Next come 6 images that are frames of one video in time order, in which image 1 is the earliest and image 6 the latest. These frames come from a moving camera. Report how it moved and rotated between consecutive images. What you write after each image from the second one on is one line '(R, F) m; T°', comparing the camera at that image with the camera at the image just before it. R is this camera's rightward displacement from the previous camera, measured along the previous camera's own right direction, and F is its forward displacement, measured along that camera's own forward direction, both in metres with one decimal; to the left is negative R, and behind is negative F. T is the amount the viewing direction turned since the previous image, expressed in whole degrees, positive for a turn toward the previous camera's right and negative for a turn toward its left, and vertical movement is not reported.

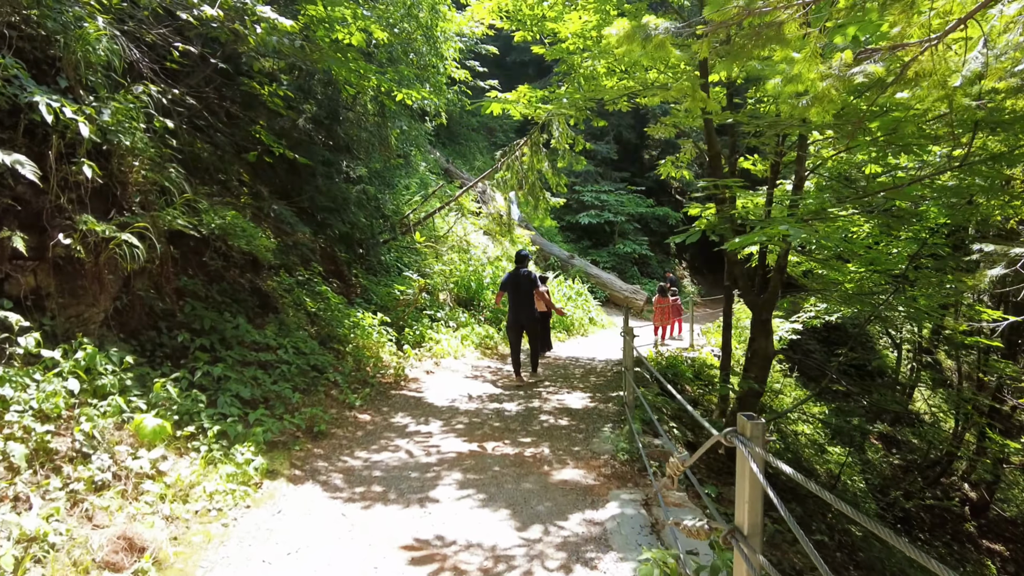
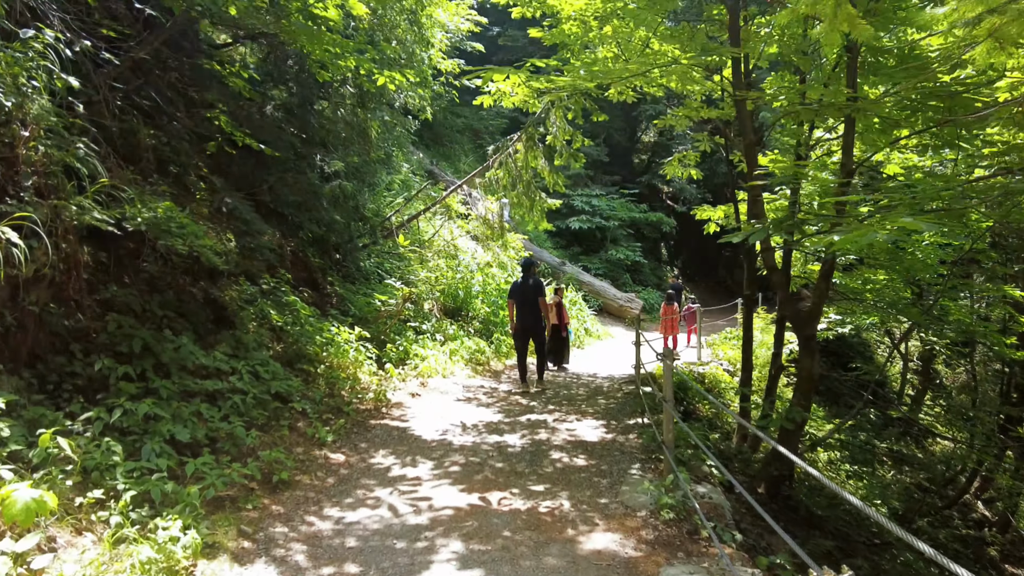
(-0.2, +0.9) m; +2°
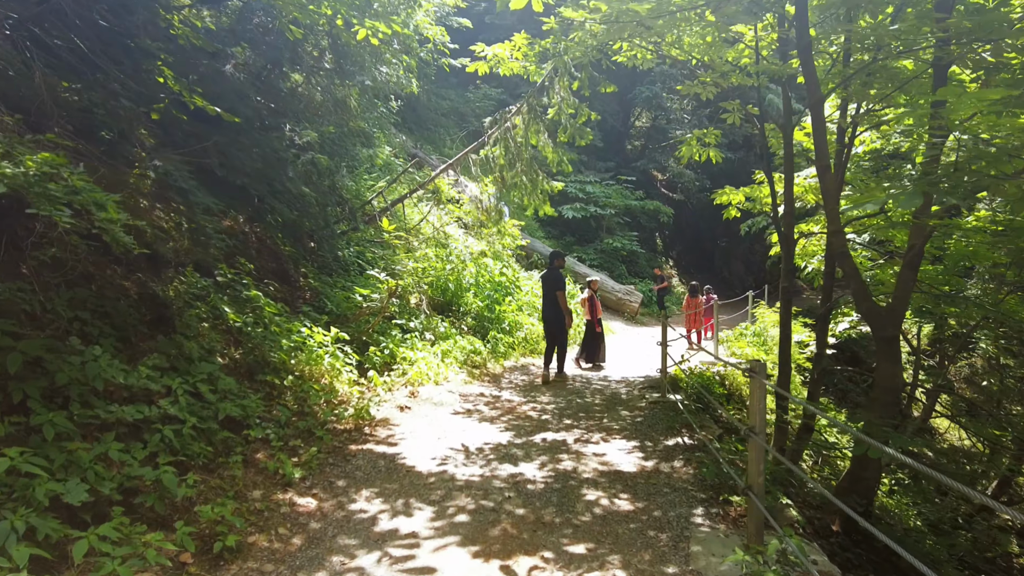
(-0.2, +1.0) m; +2°
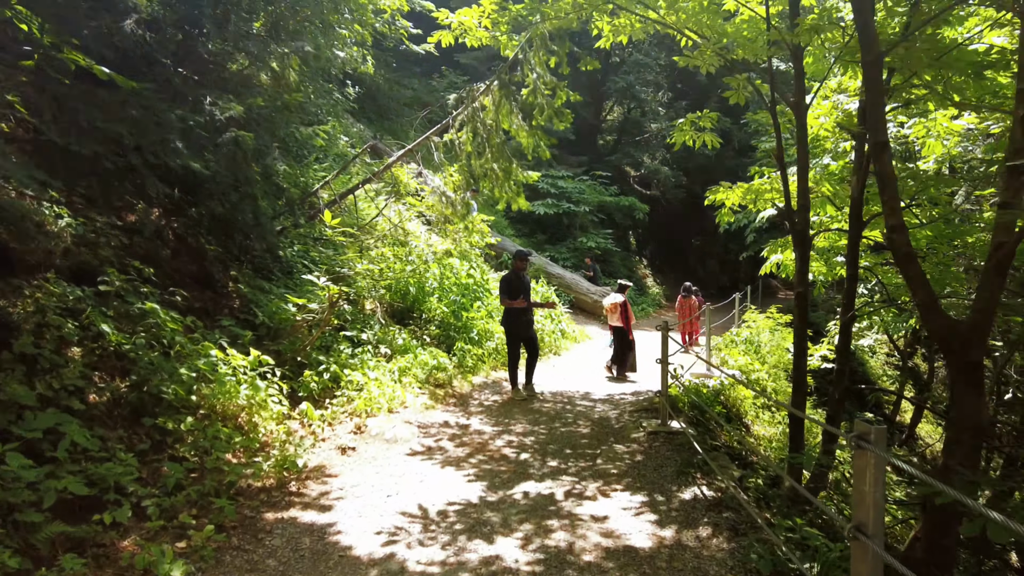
(0.0, +1.0) m; +3°
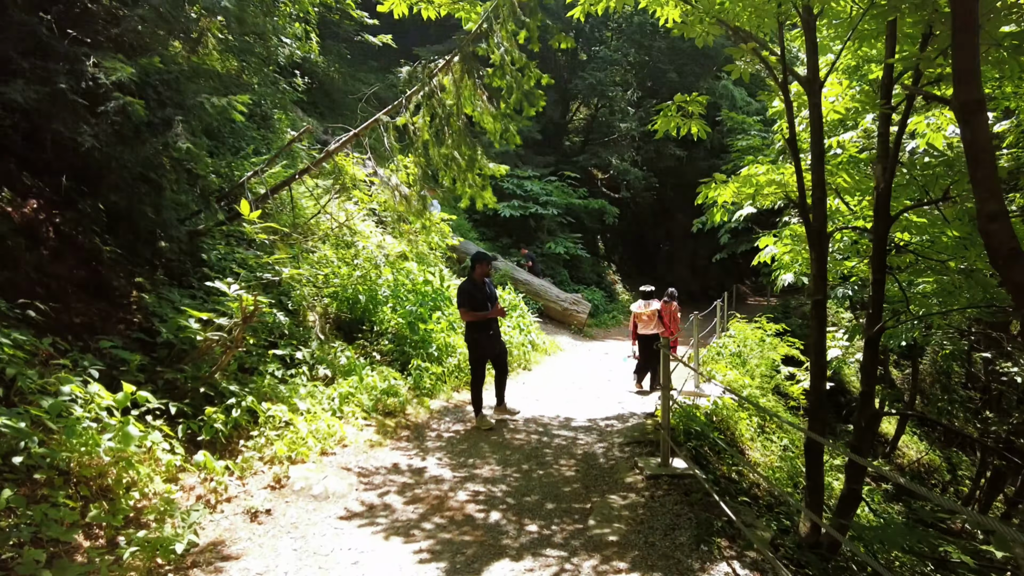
(0.0, +1.0) m; +3°
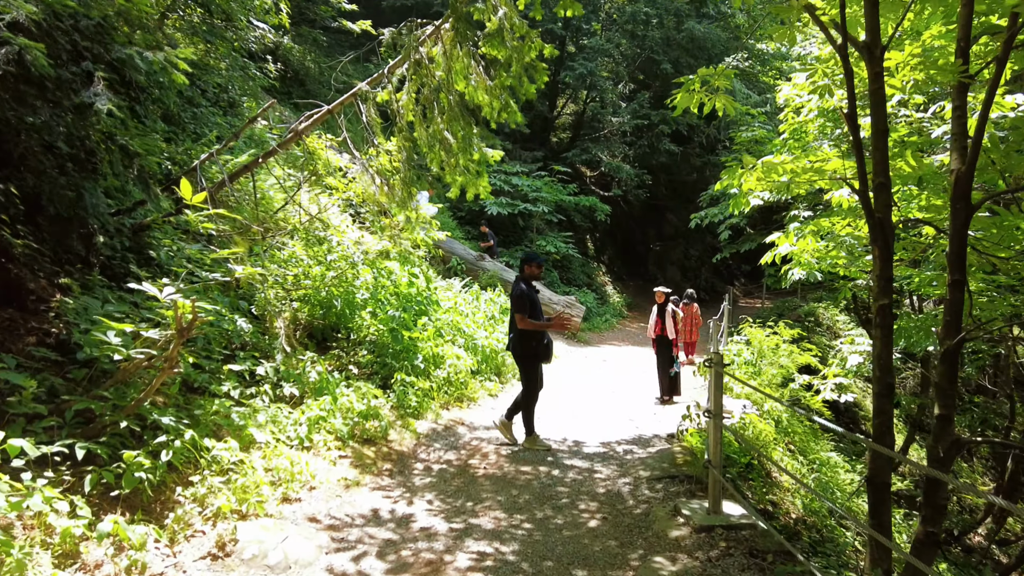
(-0.2, +0.8) m; +2°
